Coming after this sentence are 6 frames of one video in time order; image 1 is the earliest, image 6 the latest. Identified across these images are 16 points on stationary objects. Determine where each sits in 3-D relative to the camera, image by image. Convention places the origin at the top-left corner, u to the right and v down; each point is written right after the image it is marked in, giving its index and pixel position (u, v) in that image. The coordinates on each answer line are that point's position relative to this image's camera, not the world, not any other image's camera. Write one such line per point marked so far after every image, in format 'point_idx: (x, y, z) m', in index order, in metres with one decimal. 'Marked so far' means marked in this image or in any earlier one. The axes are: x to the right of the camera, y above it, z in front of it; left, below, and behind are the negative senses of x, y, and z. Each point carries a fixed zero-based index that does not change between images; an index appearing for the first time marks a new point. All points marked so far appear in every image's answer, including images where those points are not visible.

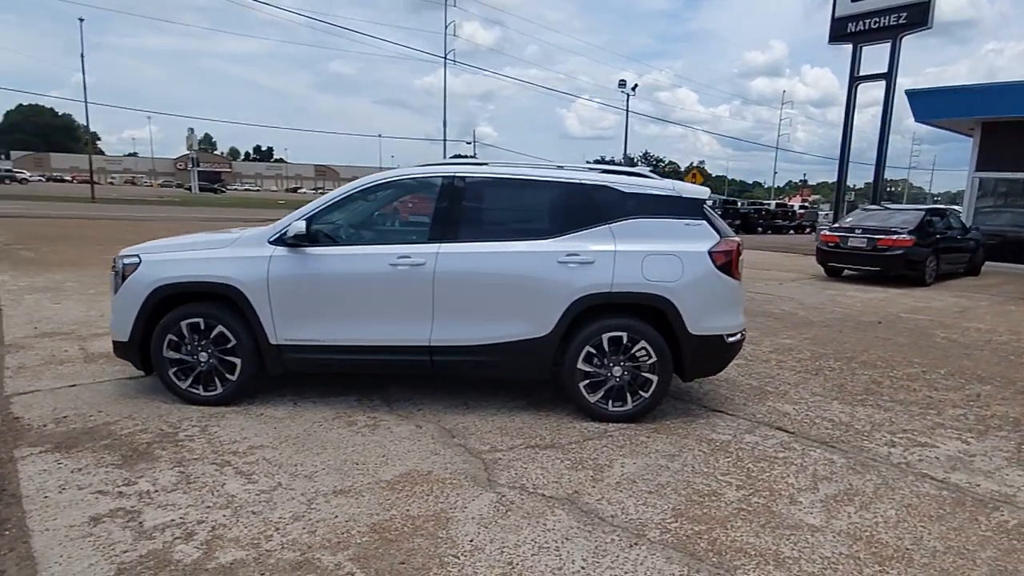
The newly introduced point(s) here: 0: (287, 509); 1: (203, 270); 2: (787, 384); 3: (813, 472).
0: (-1.1, -1.1, +3.2) m
1: (-2.2, +0.1, +4.5) m
2: (+2.4, -0.8, +5.5) m
3: (+1.8, -1.1, +3.7) m
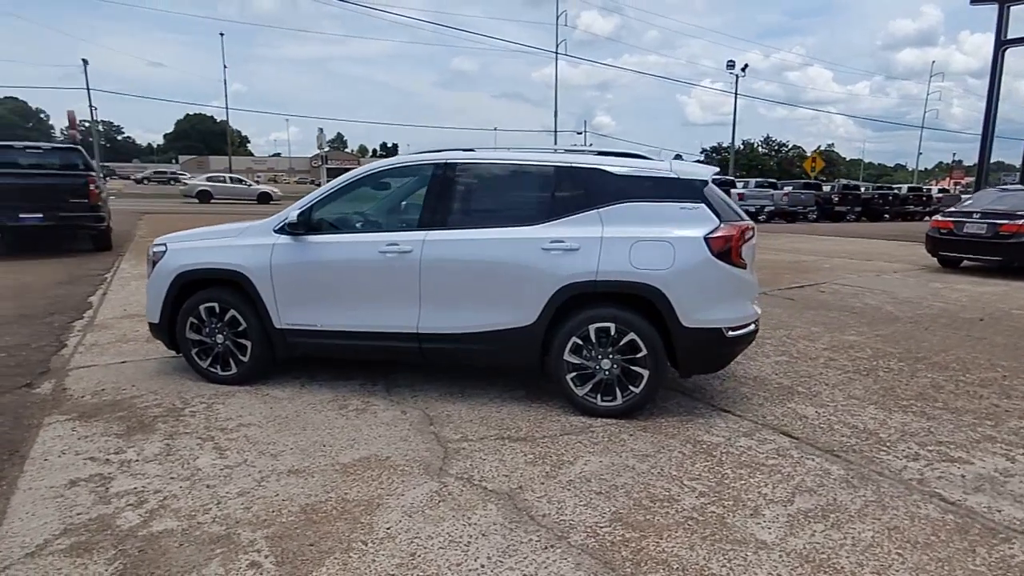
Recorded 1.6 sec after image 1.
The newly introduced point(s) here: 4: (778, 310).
0: (-1.5, -1.0, +3.3) m
1: (-2.2, +0.2, +4.8) m
2: (+2.4, -0.8, +4.9) m
3: (+1.5, -1.0, +3.3) m
4: (+3.3, -0.3, +7.9) m
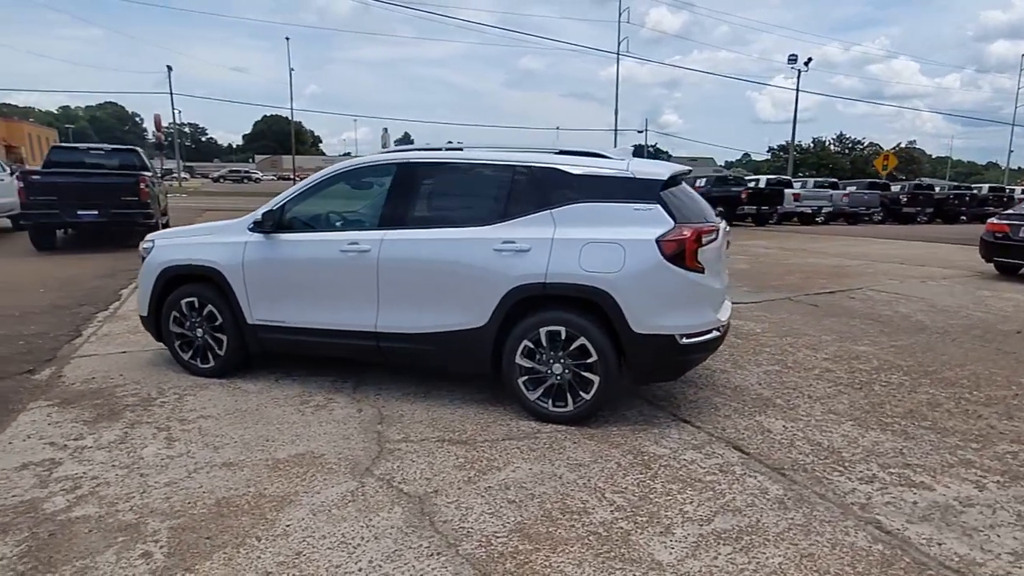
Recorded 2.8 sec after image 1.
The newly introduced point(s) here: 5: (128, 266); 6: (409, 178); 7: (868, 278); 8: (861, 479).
0: (-1.9, -1.0, +3.4) m
1: (-2.5, +0.3, +5.0) m
2: (+2.2, -0.8, +4.6) m
3: (+1.0, -1.1, +3.1) m
4: (+3.4, -0.3, +7.5) m
5: (-6.8, +0.4, +11.0) m
6: (-0.7, +0.8, +4.5) m
7: (+5.9, +0.2, +10.4) m
8: (+1.8, -1.0, +3.3) m
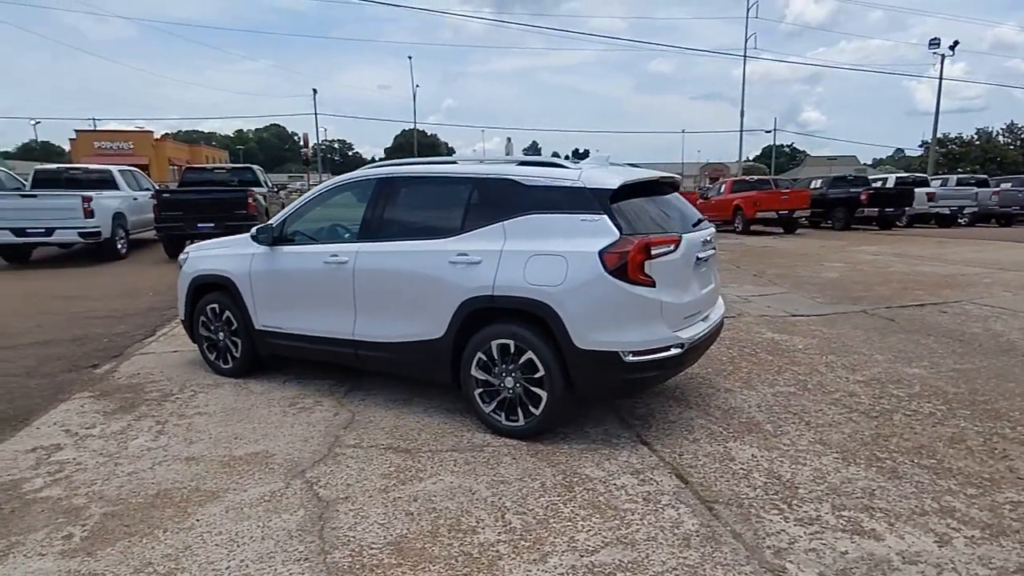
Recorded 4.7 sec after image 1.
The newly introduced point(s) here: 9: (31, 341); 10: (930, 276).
0: (-2.3, -1.1, +3.8) m
1: (-2.6, +0.2, +5.4) m
2: (+1.9, -0.9, +4.2) m
3: (+0.5, -1.1, +2.9) m
4: (+3.7, -0.5, +6.7) m
5: (-5.5, +0.3, +12.3) m
6: (-0.9, +0.7, +4.6) m
7: (+6.7, 0.0, +9.0) m
8: (+1.3, -1.1, +2.9) m
9: (-5.6, -0.6, +7.3) m
10: (+6.9, +0.2, +10.4) m
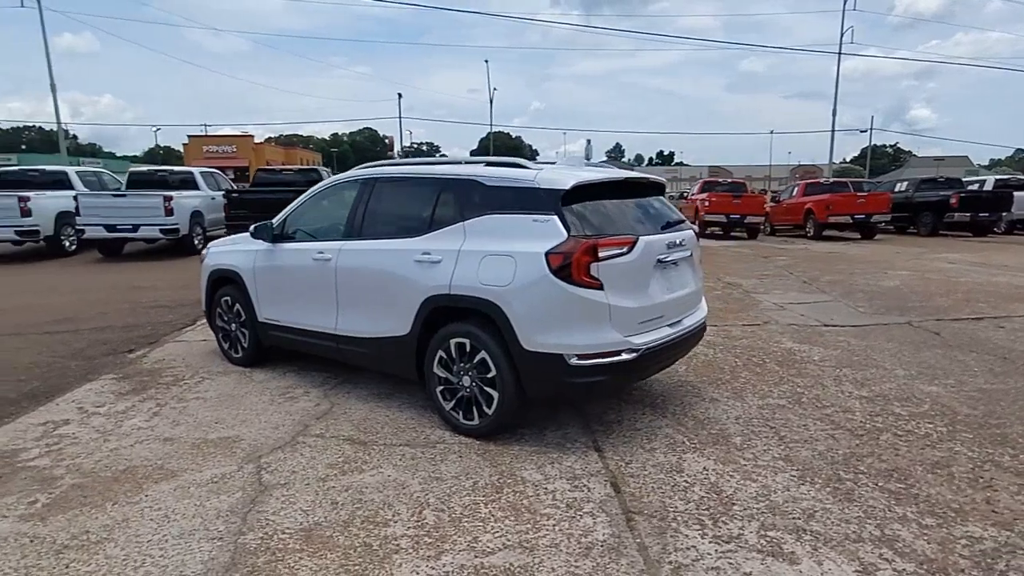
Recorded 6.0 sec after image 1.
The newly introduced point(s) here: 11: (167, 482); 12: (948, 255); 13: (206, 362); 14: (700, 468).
0: (-2.6, -1.0, +4.1) m
1: (-2.6, +0.3, +5.8) m
2: (+1.6, -0.9, +3.9) m
3: (+0.1, -1.1, +2.8) m
4: (+3.7, -0.6, +6.3) m
5: (-4.7, +0.4, +12.9) m
6: (-1.1, +0.7, +4.8) m
7: (+7.1, -0.2, +8.2) m
8: (+0.9, -1.1, +2.8) m
9: (-5.4, -0.5, +8.0) m
10: (+7.4, 0.0, +9.5) m
11: (-1.9, -1.1, +3.5) m
12: (+9.7, +0.7, +13.9) m
13: (-3.0, -0.7, +6.1) m
14: (+1.1, -1.0, +3.5) m
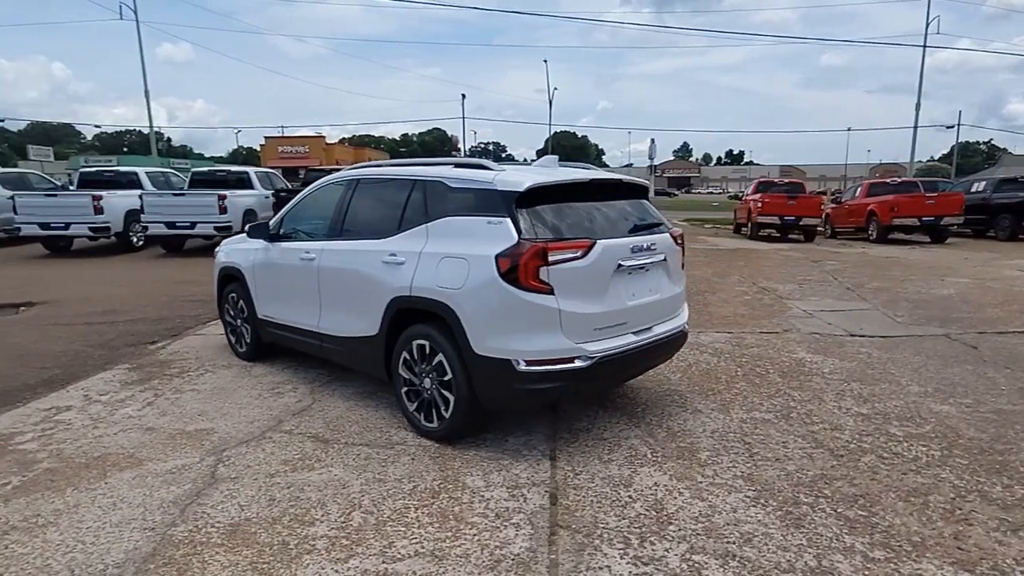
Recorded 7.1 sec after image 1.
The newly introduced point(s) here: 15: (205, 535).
0: (-2.8, -1.0, +4.3) m
1: (-2.6, +0.3, +6.0) m
2: (+1.4, -1.0, +3.7) m
3: (-0.3, -1.1, +2.8) m
4: (+3.7, -0.7, +5.8) m
5: (-4.0, +0.5, +13.3) m
6: (-1.2, +0.7, +4.8) m
7: (+7.2, -0.3, +7.4) m
8: (+0.5, -1.1, +2.7) m
9: (-5.2, -0.4, +8.5) m
10: (+7.7, -0.1, +8.6) m
11: (-2.2, -1.1, +3.6) m
12: (+10.4, +0.5, +12.8) m
13: (-3.0, -0.7, +6.3) m
14: (+0.8, -1.1, +3.4) m
15: (-1.4, -1.2, +2.9) m
